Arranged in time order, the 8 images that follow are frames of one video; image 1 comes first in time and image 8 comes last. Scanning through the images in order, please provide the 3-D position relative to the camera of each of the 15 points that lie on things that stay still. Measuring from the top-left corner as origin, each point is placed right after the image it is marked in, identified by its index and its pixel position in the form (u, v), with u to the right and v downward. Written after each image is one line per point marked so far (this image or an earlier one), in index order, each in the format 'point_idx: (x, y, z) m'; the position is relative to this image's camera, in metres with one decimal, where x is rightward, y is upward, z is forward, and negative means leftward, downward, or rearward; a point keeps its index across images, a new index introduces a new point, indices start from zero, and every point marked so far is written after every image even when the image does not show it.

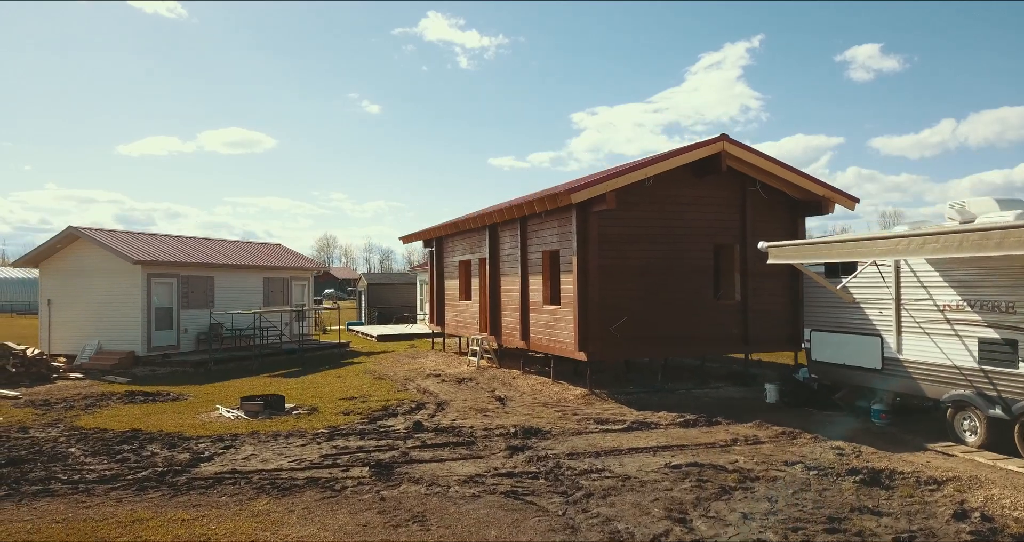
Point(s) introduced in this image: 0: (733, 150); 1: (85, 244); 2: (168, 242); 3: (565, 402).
0: (+3.3, +1.8, +8.8) m
1: (-9.8, +0.6, +13.5) m
2: (-8.7, +0.7, +14.7) m
3: (+0.8, -1.9, +8.5) m
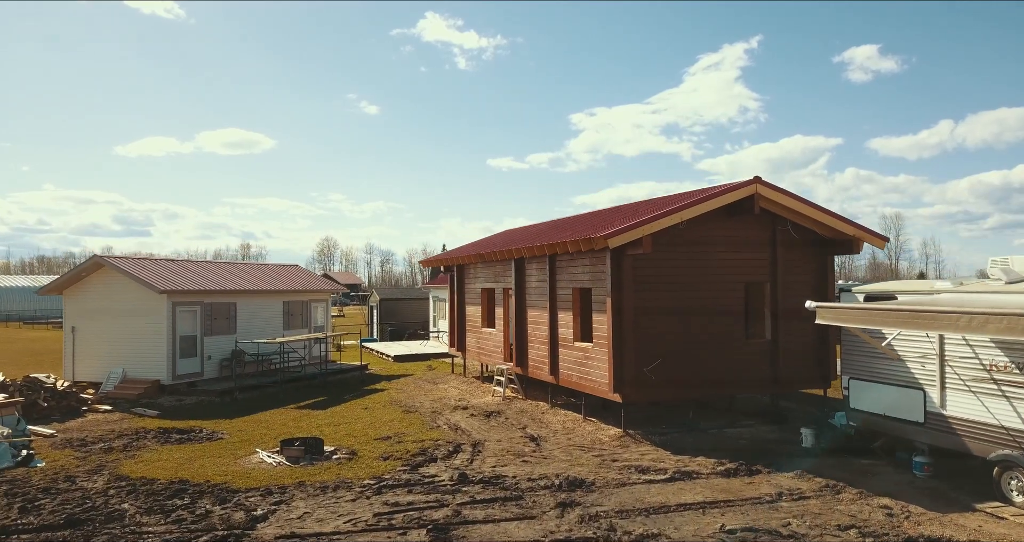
0: (+3.8, +1.2, +8.9) m
1: (-9.3, 0.0, +13.5) m
2: (-8.2, +0.1, +14.8) m
3: (+1.3, -2.5, +8.6) m
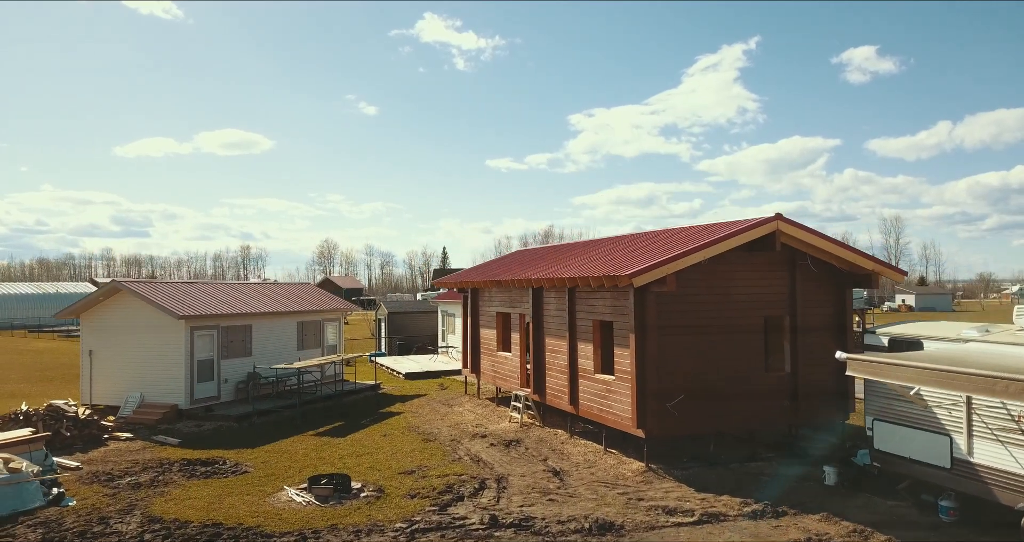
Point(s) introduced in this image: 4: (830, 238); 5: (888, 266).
0: (+4.2, +0.6, +9.0) m
1: (-8.9, -0.6, +13.6) m
2: (-7.8, -0.5, +14.9) m
3: (+1.6, -3.1, +8.6) m
4: (+4.9, +0.5, +9.2) m
5: (+6.0, +0.1, +9.3) m
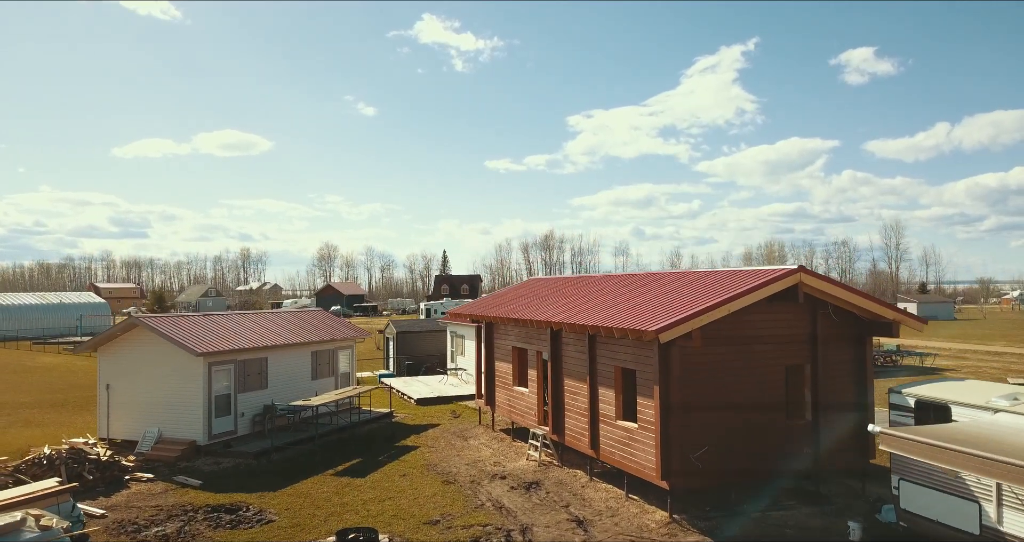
0: (+4.6, -0.2, +9.1) m
1: (-8.5, -1.4, +13.7) m
2: (-7.4, -1.3, +14.9) m
3: (+2.0, -3.9, +8.7) m
4: (+5.3, -0.3, +9.3) m
5: (+6.3, -0.7, +9.4) m
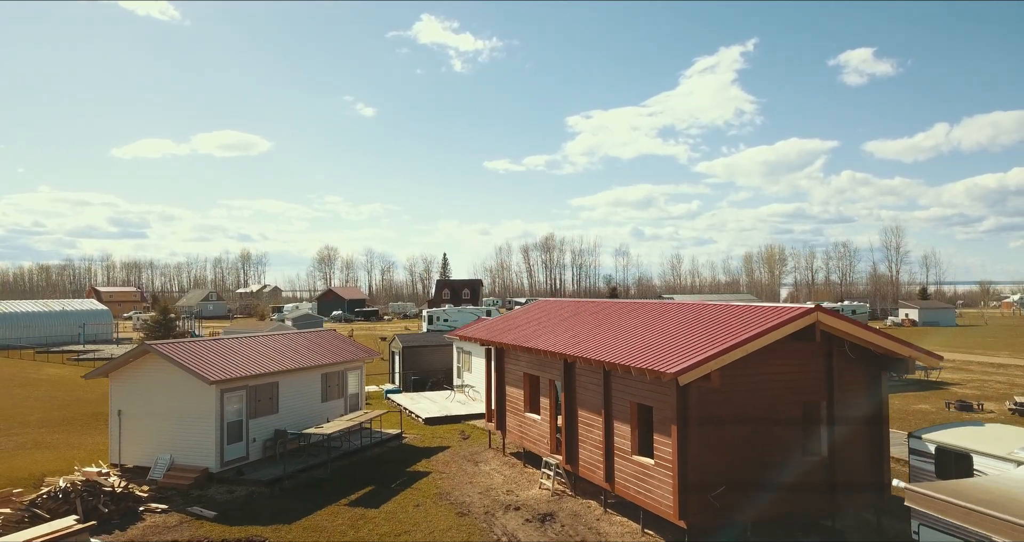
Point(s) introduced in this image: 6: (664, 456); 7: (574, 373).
0: (+4.8, -0.8, +9.1) m
1: (-8.3, -2.0, +13.7) m
2: (-7.2, -1.9, +14.9) m
3: (+2.3, -4.5, +8.7) m
4: (+5.6, -0.9, +9.3) m
5: (+6.6, -1.3, +9.4) m
6: (+2.4, -2.9, +9.2) m
7: (+1.3, -2.0, +11.7) m
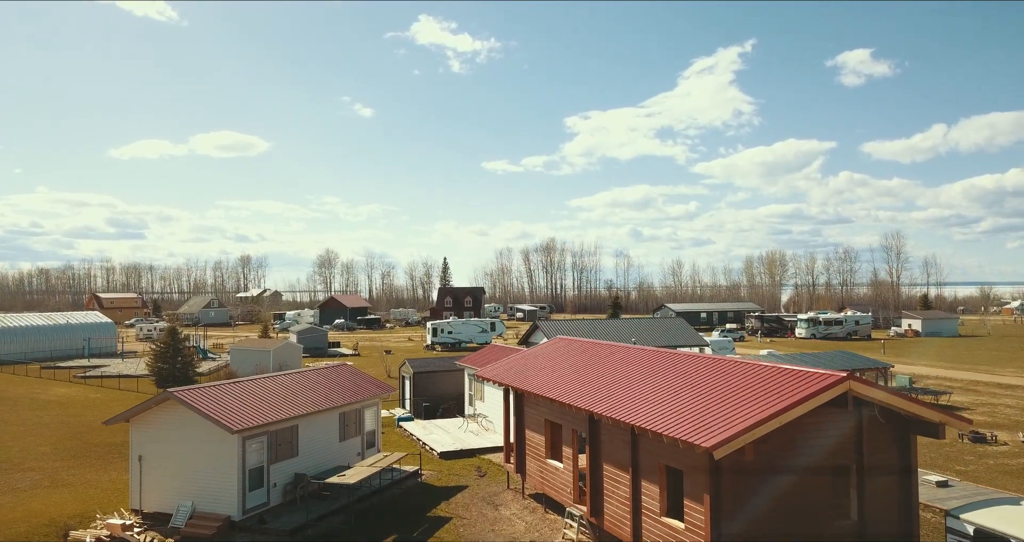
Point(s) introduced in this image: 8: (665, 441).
0: (+5.3, -1.8, +9.1) m
1: (-7.8, -3.1, +13.7) m
2: (-6.7, -3.0, +14.9) m
3: (+2.8, -5.5, +8.7) m
4: (+6.1, -1.9, +9.3) m
5: (+7.1, -2.4, +9.4) m
6: (+2.9, -4.0, +9.2) m
7: (+1.7, -3.1, +11.8) m
8: (+2.6, -2.8, +9.8) m
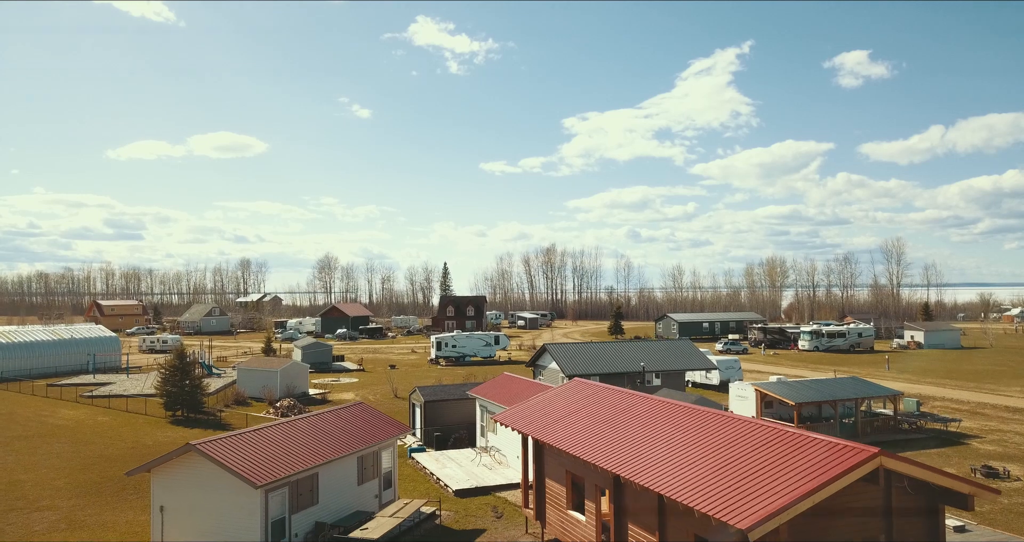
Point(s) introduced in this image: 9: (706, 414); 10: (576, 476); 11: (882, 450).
0: (+5.9, -3.0, +9.2) m
1: (-7.3, -4.3, +13.7) m
2: (-6.2, -4.2, +15.0) m
3: (+3.3, -6.7, +8.8) m
4: (+6.6, -3.1, +9.4) m
5: (+7.6, -3.5, +9.5) m
6: (+3.4, -5.2, +9.3) m
7: (+2.2, -4.3, +11.8) m
8: (+3.1, -4.0, +9.9) m
9: (+4.0, -2.9, +12.1) m
10: (+1.5, -4.7, +13.6) m
11: (+5.7, -2.8, +9.2) m
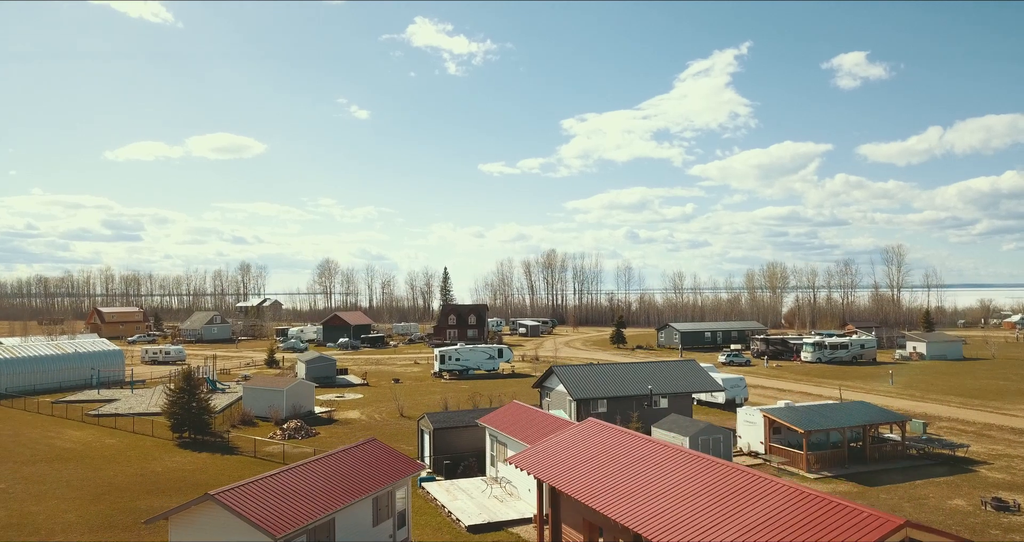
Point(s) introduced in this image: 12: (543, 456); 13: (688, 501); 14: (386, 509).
0: (+6.3, -4.1, +9.2) m
1: (-6.9, -5.4, +13.7) m
2: (-5.8, -5.3, +15.0) m
3: (+3.7, -7.8, +8.8) m
4: (+7.0, -4.2, +9.4) m
5: (+8.0, -4.7, +9.6) m
6: (+3.8, -6.3, +9.3) m
7: (+2.7, -5.4, +11.9) m
8: (+3.5, -5.2, +9.9) m
9: (+4.4, -4.1, +12.2) m
10: (+1.9, -5.8, +13.6) m
11: (+6.1, -3.9, +9.2) m
12: (+0.6, -5.0, +15.9) m
13: (+3.5, -4.5, +11.7) m
14: (-3.6, -6.8, +16.8) m
